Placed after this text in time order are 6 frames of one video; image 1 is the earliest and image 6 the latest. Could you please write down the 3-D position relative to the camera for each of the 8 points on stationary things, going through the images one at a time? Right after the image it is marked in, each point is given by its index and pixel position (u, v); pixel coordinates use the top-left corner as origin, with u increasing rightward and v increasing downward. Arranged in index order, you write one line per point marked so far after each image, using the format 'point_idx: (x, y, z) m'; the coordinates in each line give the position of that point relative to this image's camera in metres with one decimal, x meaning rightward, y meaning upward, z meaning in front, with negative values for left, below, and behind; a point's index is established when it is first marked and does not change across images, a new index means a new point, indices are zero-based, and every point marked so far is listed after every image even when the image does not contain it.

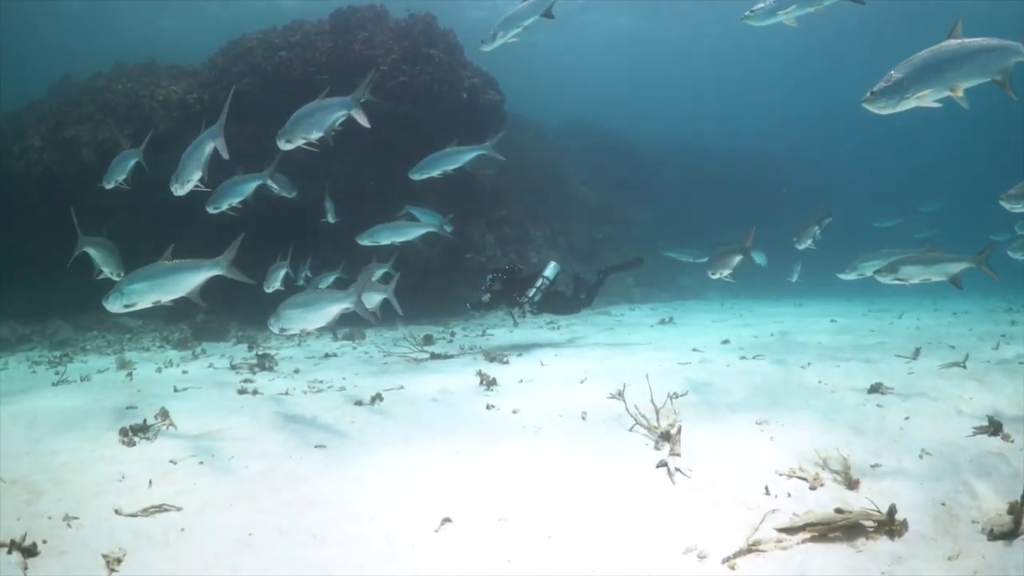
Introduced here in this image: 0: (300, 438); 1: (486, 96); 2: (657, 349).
0: (-1.7, -1.2, +4.2) m
1: (-0.7, +4.8, +13.3) m
2: (+2.6, -1.1, +9.3) m
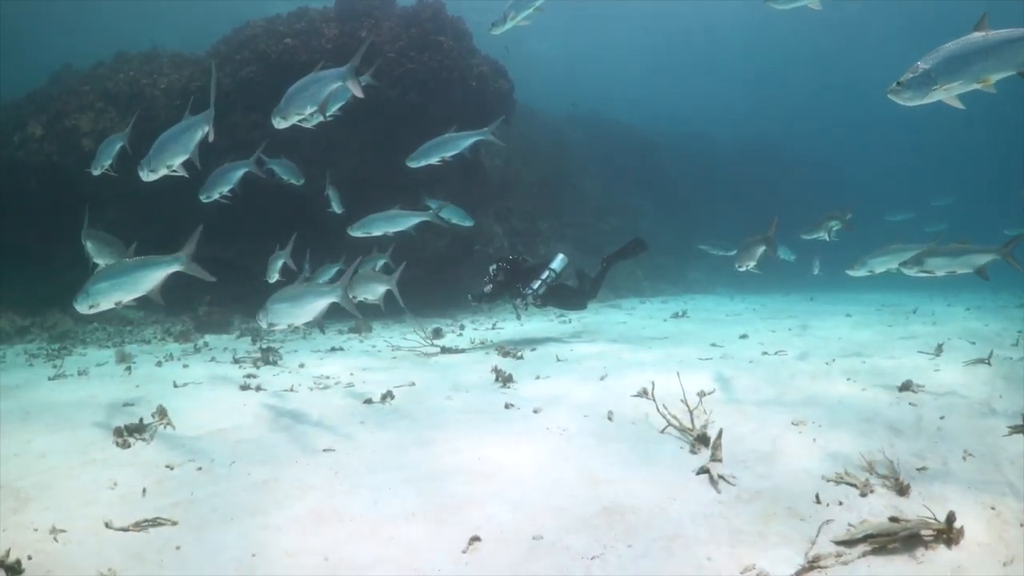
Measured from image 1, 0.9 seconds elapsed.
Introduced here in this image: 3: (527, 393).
0: (-1.5, -1.2, +3.9) m
1: (-0.4, +5.0, +12.9) m
2: (+2.8, -1.0, +9.0) m
3: (+0.1, -1.1, +5.1) m
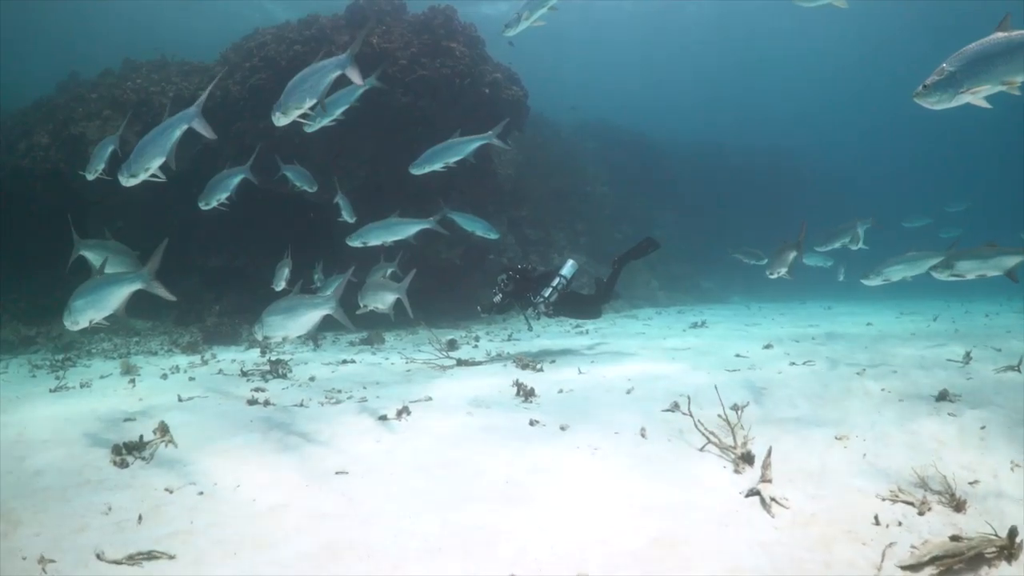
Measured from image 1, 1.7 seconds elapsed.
0: (-1.3, -1.2, +3.6) m
1: (-0.1, +4.8, +12.7) m
2: (+3.1, -1.1, +8.6) m
3: (+0.4, -1.1, +4.8) m
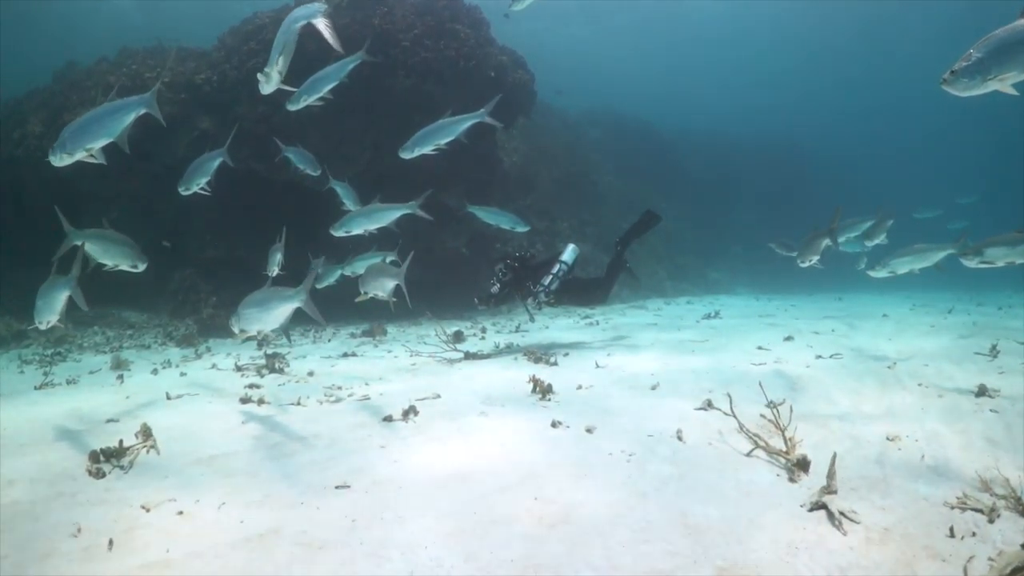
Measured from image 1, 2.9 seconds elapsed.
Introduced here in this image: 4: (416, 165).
0: (-1.2, -1.1, +3.2) m
1: (+0.1, +5.0, +12.2) m
2: (+3.3, -0.9, +8.1) m
3: (+0.5, -1.0, +4.4) m
4: (-2.1, +2.7, +11.3) m
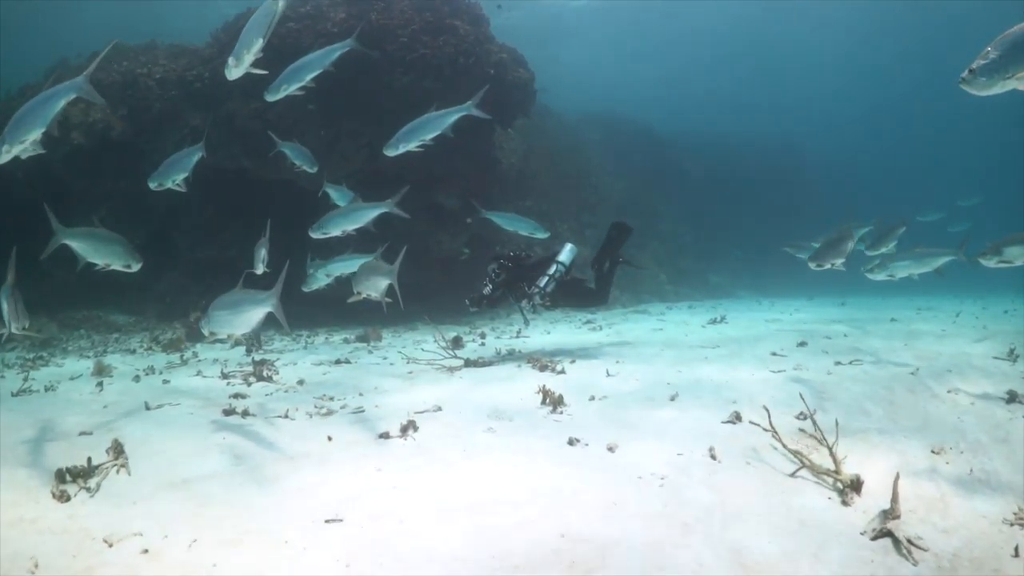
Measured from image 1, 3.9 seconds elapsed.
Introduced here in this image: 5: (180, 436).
0: (-1.1, -1.1, +2.8) m
1: (+0.1, +4.9, +11.8) m
2: (+3.3, -1.0, +7.8) m
3: (+0.6, -1.0, +4.0) m
4: (-2.1, +2.6, +11.0) m
5: (-2.5, -1.1, +3.9) m
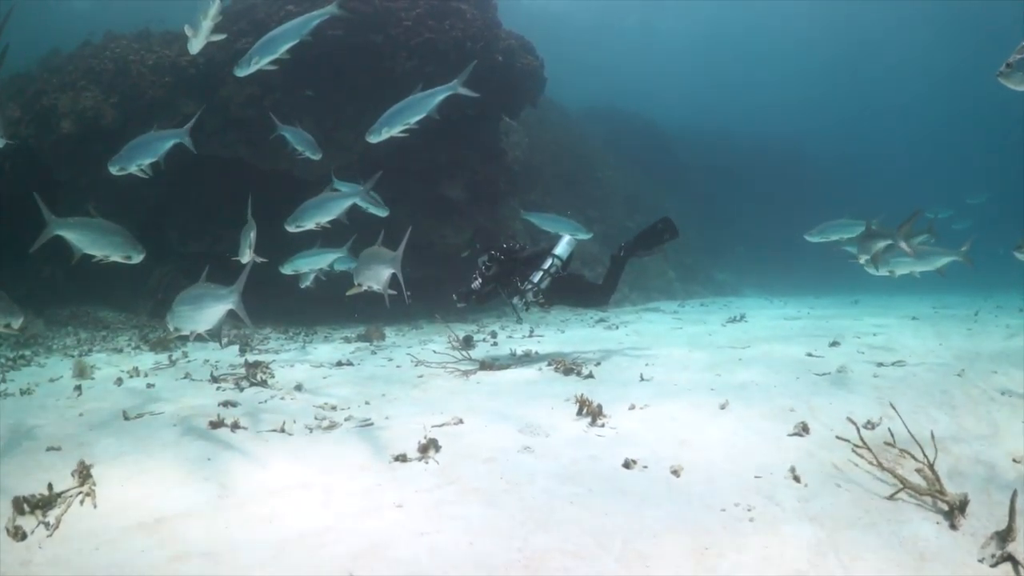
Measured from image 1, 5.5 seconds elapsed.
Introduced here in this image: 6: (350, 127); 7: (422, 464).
0: (-0.8, -1.1, +2.2) m
1: (+0.3, +5.0, +11.2) m
2: (+3.5, -0.9, +7.2) m
3: (+0.8, -1.0, +3.4) m
4: (-1.8, +2.7, +10.4) m
5: (-2.2, -1.1, +3.3) m
6: (-3.1, +3.1, +10.0) m
7: (-0.5, -1.0, +3.0) m
